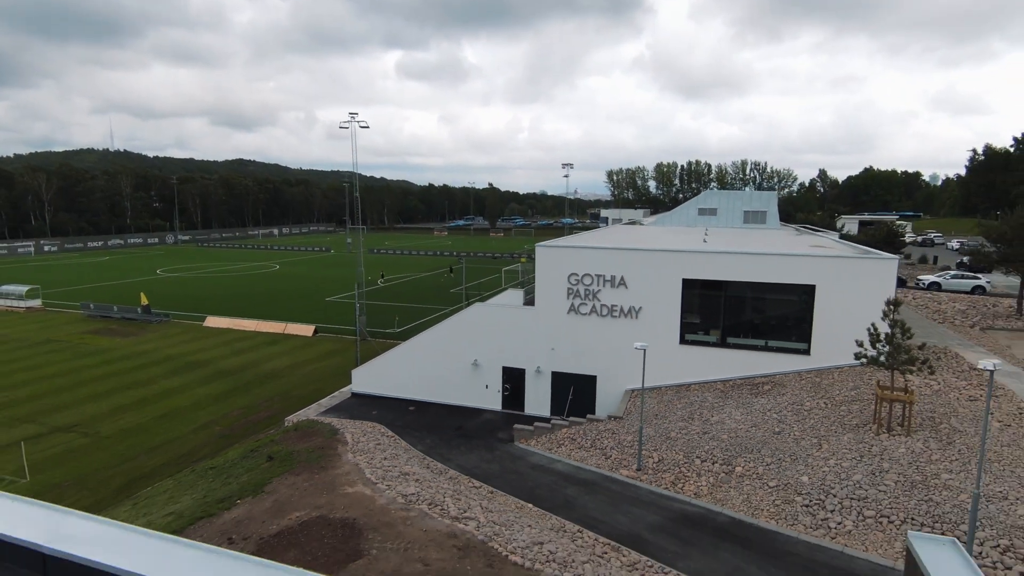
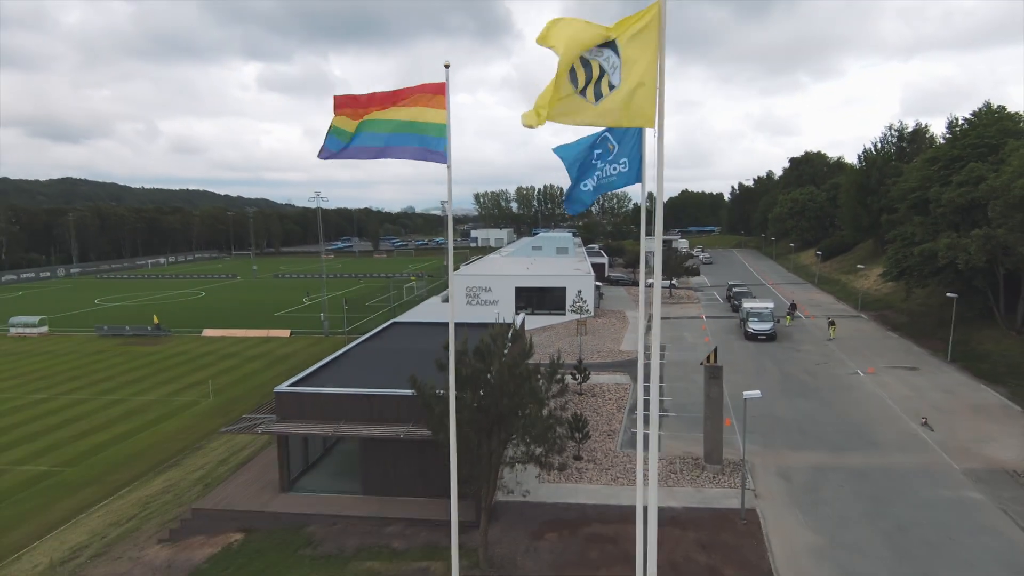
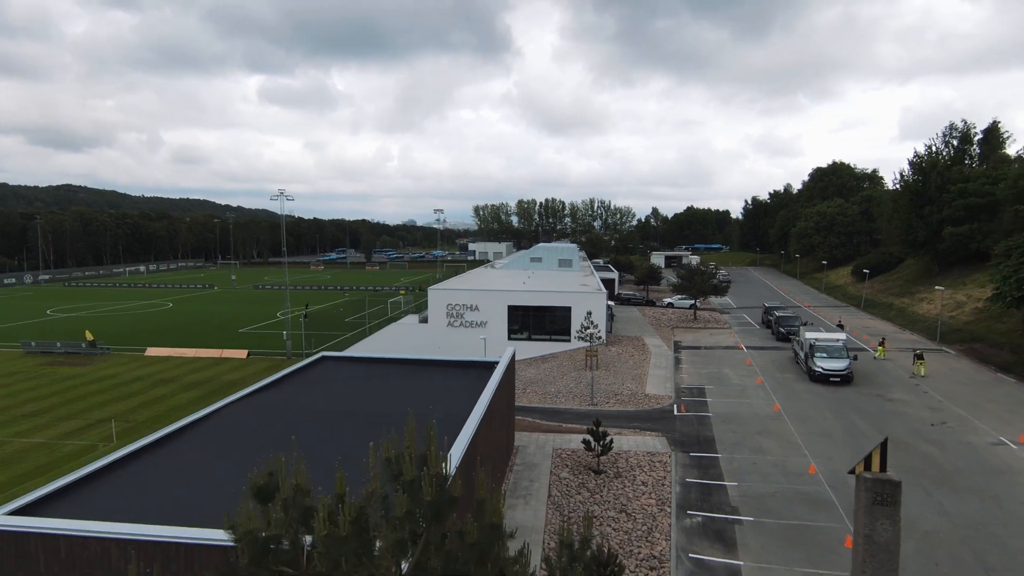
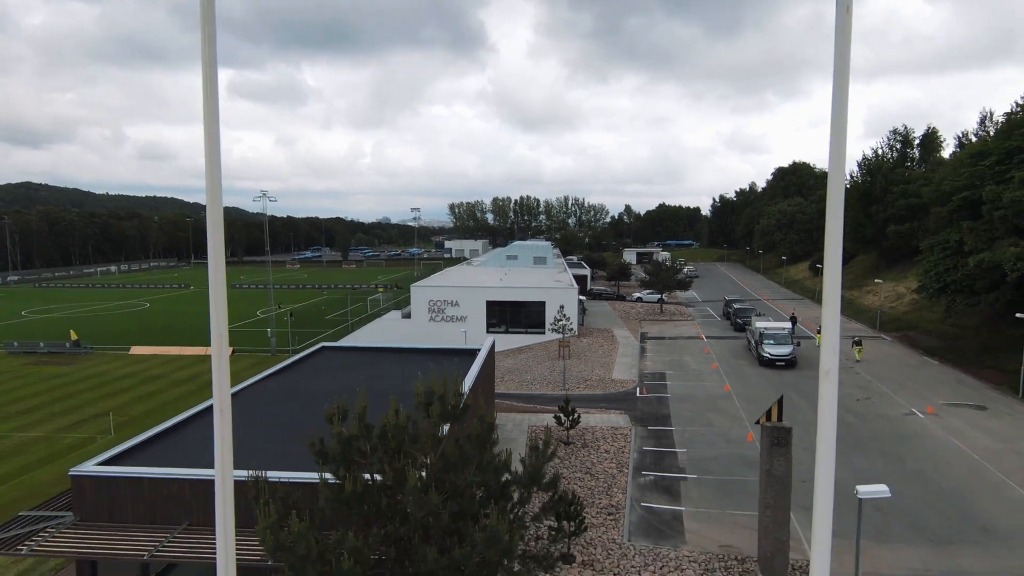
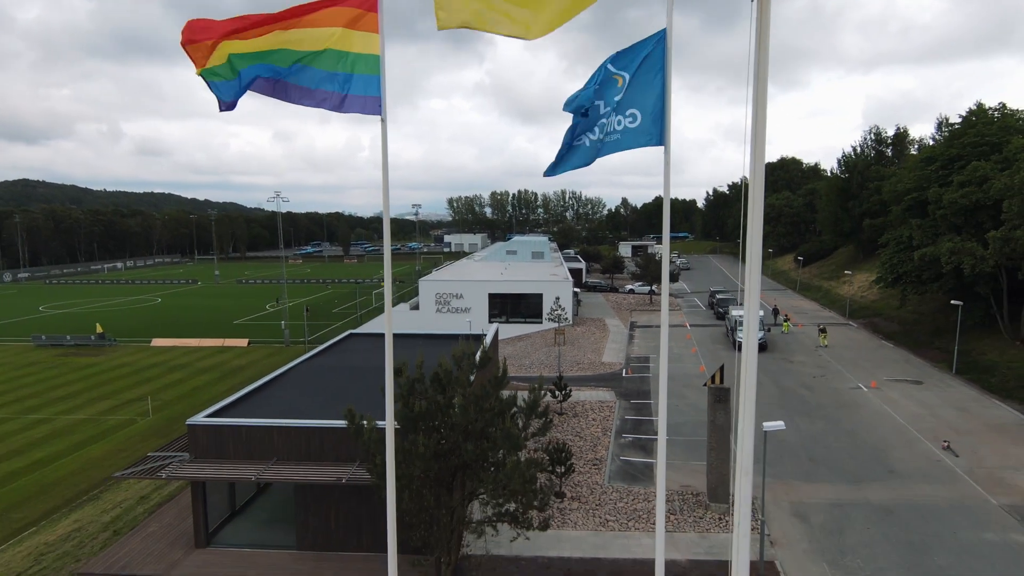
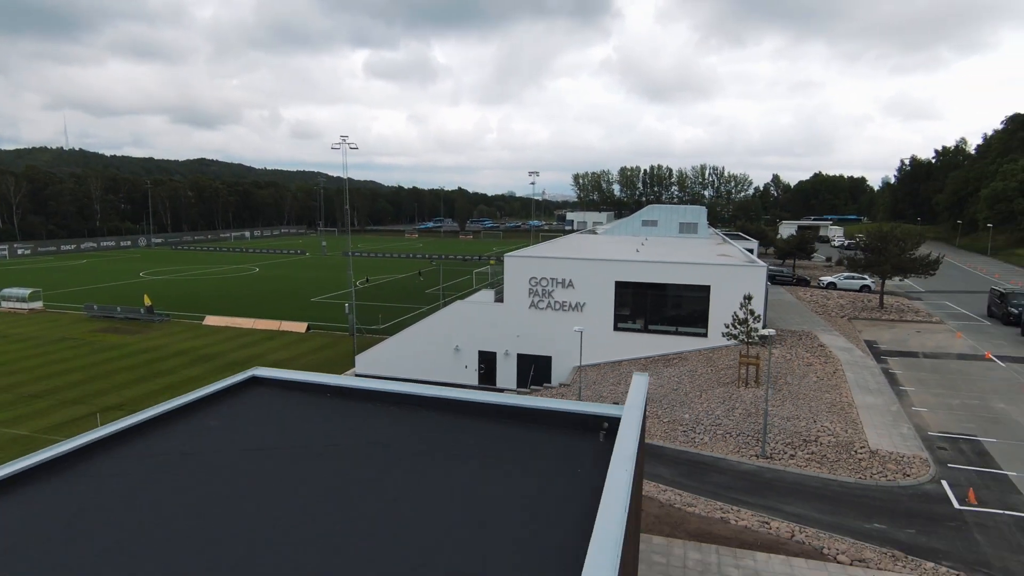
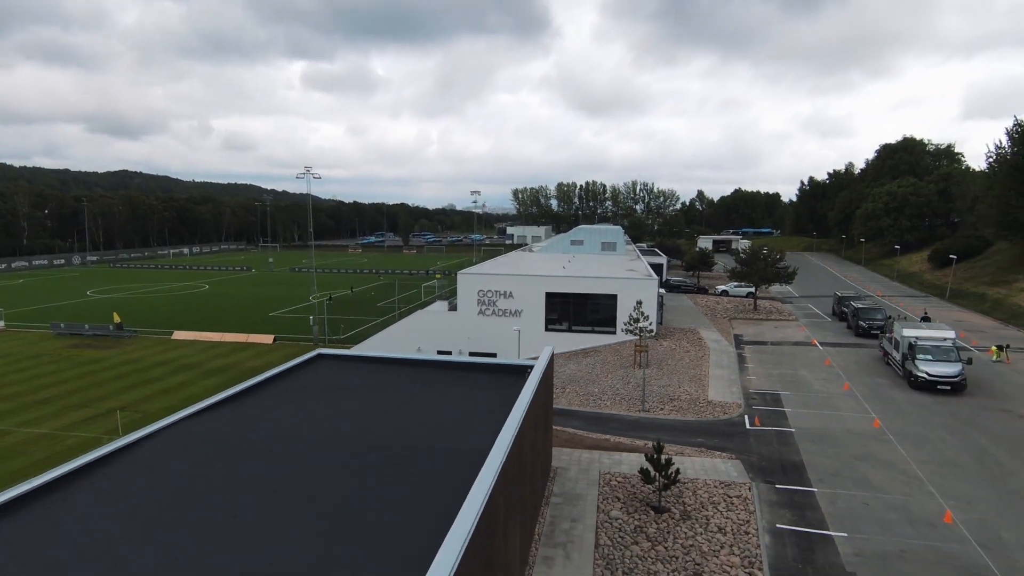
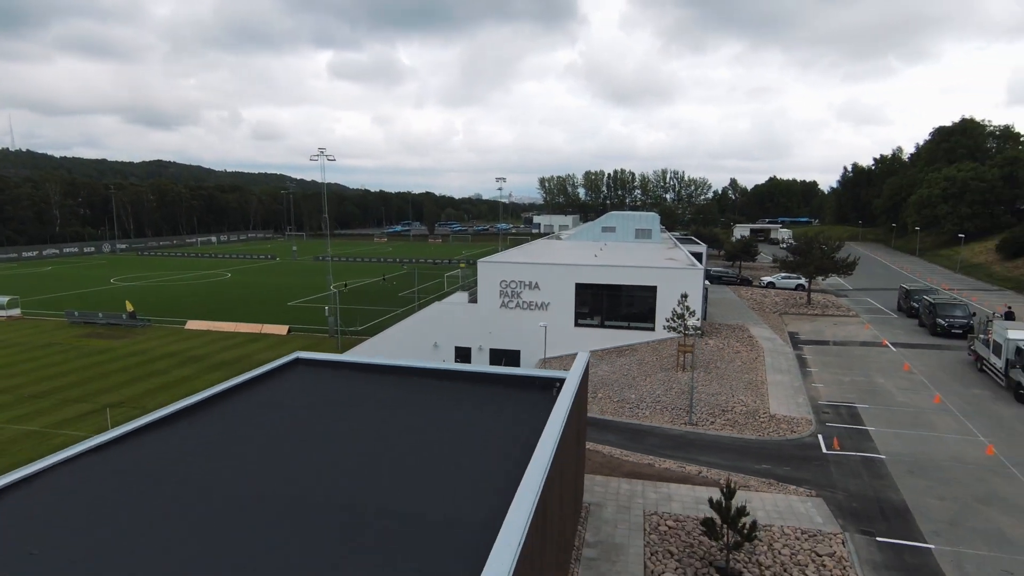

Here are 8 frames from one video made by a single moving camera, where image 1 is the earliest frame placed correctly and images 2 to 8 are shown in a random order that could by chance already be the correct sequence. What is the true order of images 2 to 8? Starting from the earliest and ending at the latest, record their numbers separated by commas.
6, 8, 7, 3, 4, 5, 2
